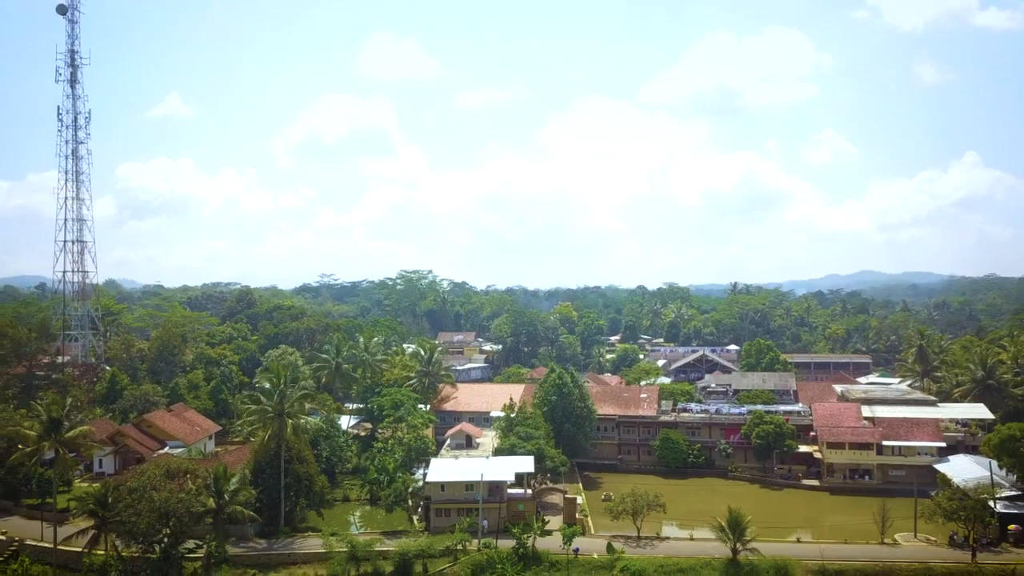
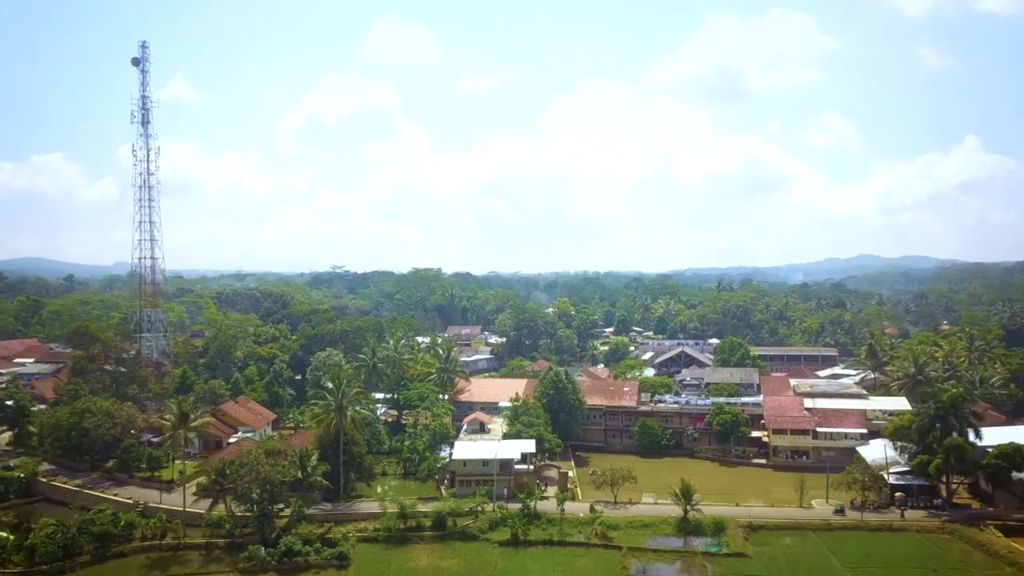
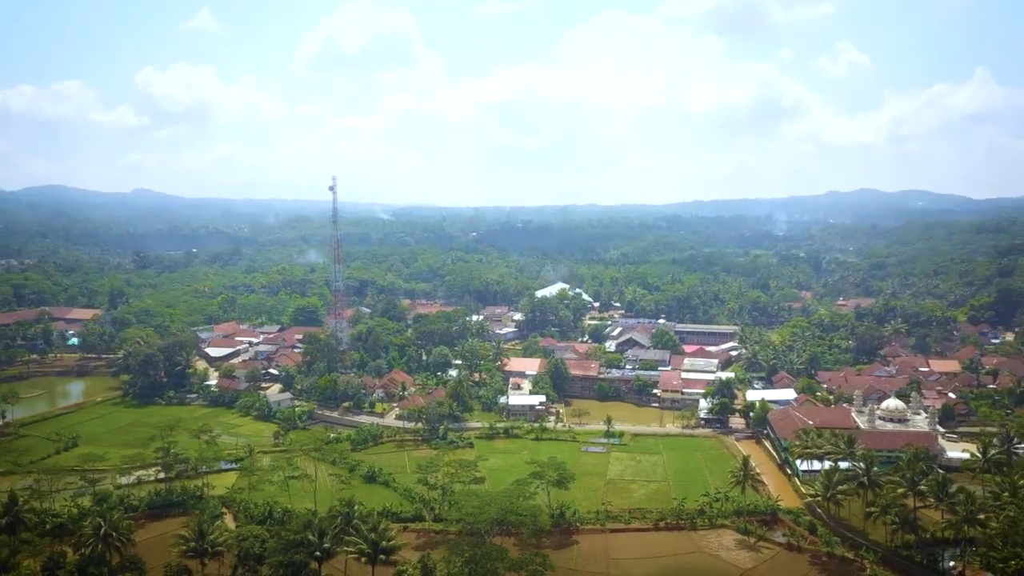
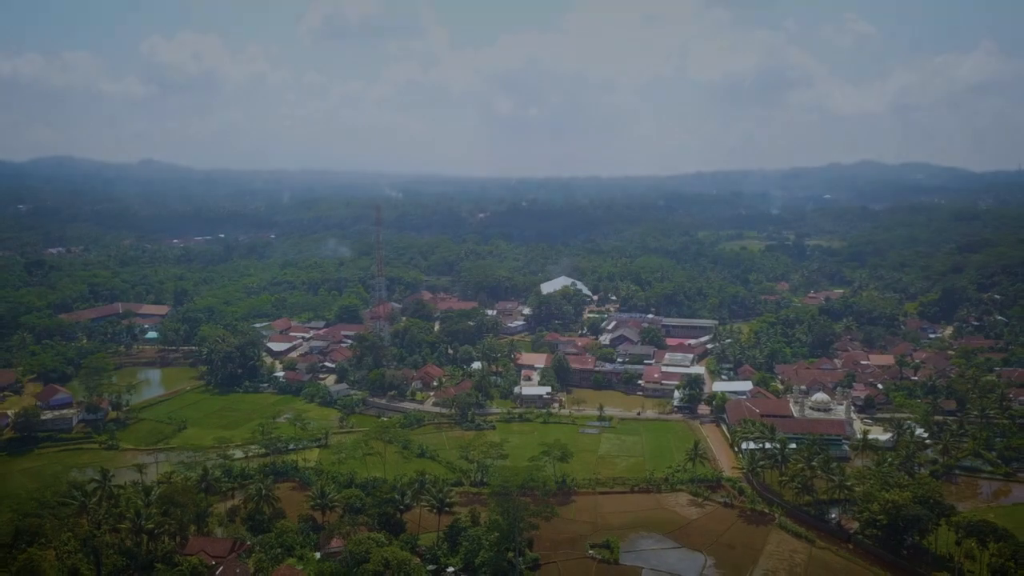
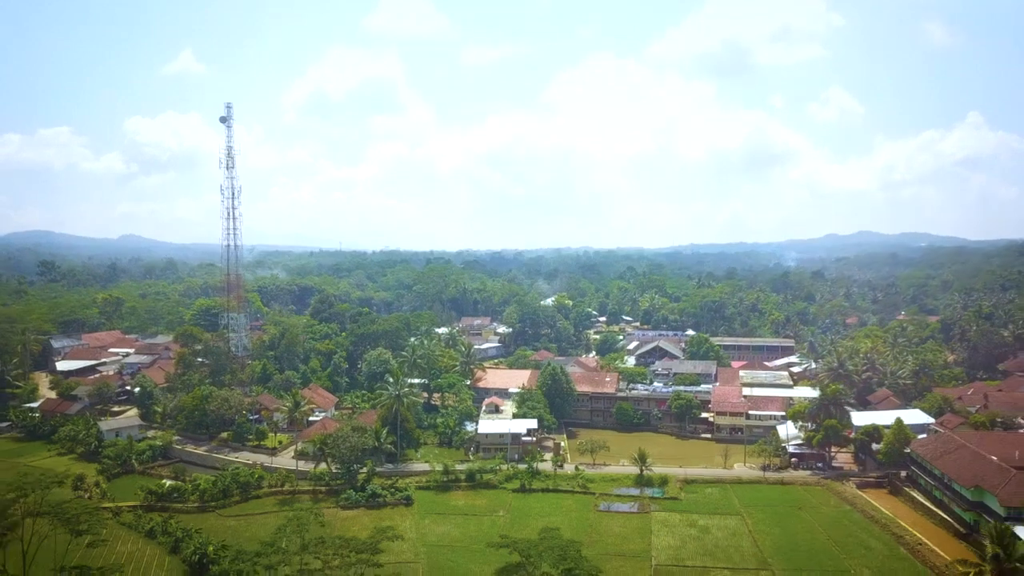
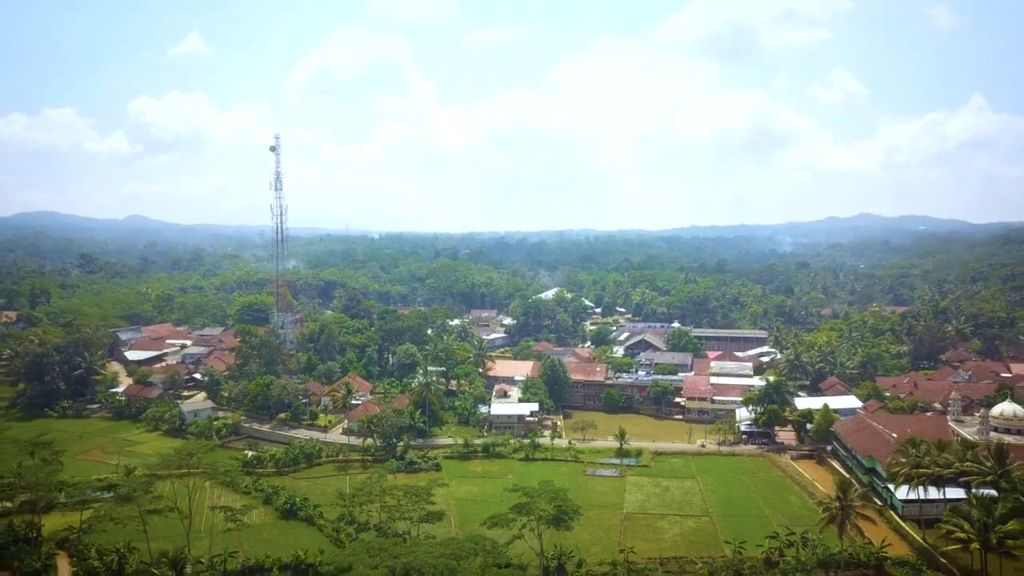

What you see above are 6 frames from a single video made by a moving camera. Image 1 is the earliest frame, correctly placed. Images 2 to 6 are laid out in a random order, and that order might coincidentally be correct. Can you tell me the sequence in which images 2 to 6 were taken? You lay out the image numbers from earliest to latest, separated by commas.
2, 5, 6, 3, 4
